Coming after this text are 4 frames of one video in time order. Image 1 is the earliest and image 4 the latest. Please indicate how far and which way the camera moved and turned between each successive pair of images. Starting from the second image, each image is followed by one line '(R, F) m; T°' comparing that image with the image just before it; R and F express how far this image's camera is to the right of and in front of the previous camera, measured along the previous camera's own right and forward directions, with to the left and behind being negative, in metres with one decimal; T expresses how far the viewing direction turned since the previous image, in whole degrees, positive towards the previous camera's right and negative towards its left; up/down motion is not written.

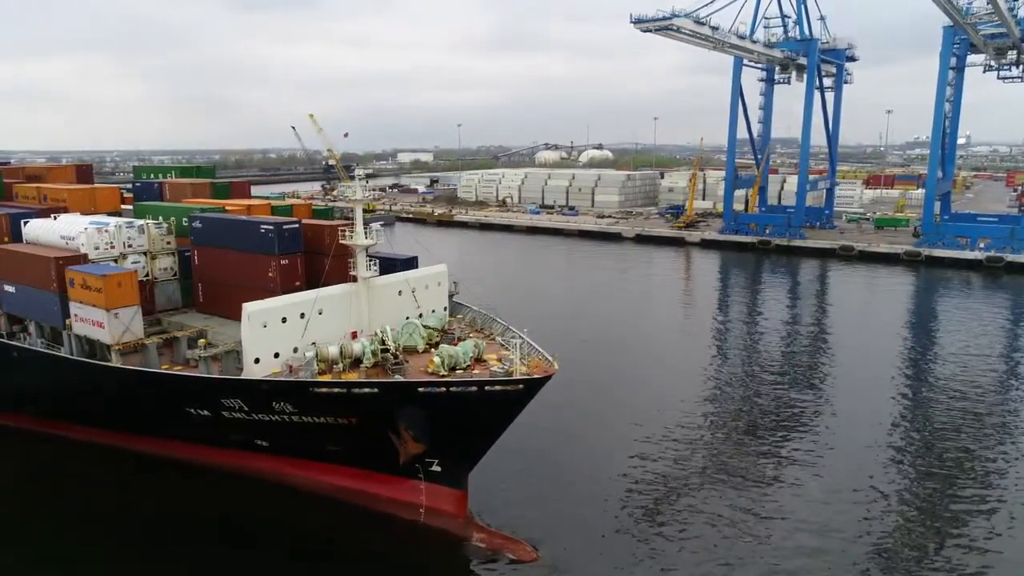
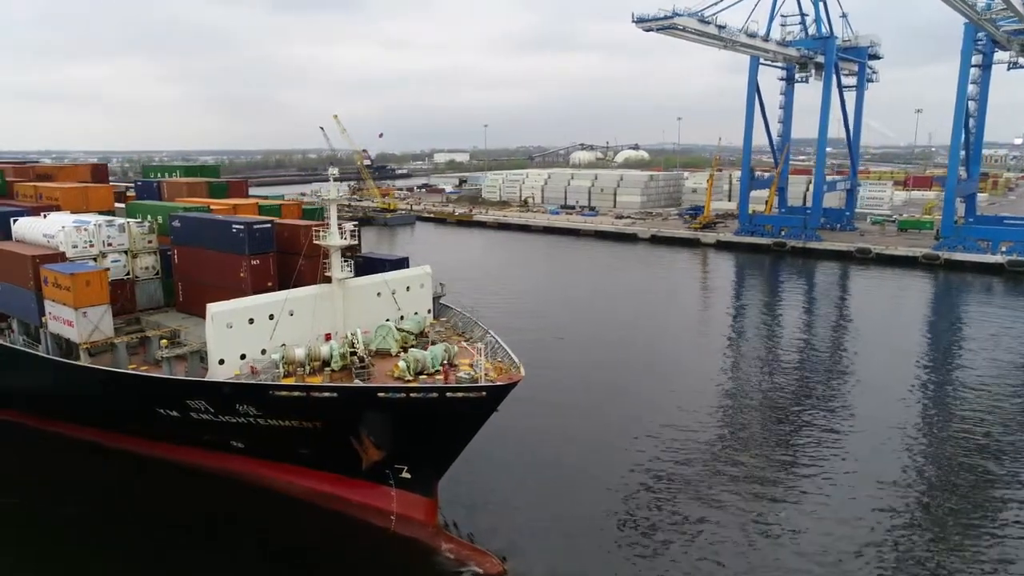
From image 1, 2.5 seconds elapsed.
(+0.7, +0.3) m; -2°
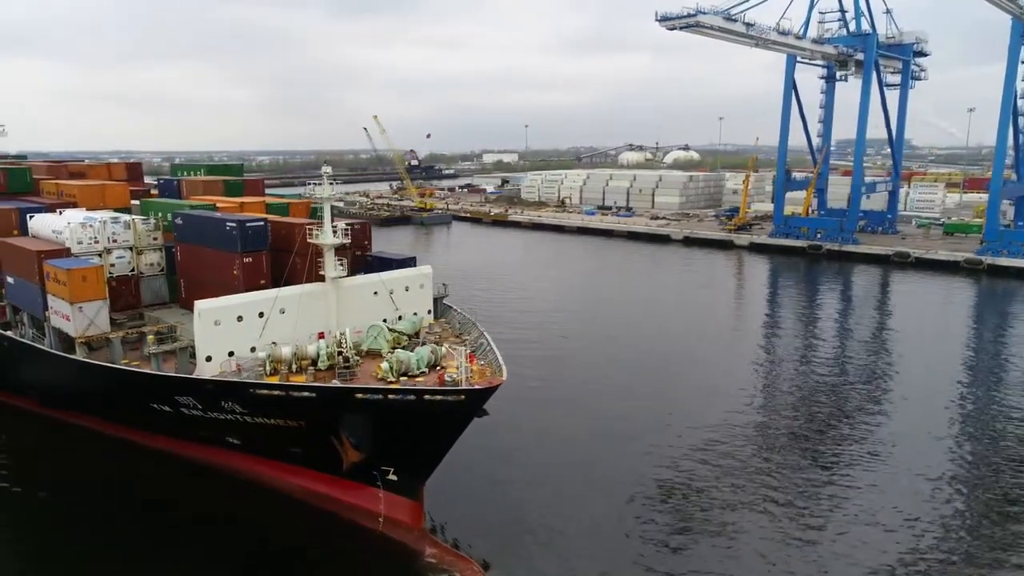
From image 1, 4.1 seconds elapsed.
(+0.7, +0.2) m; -3°
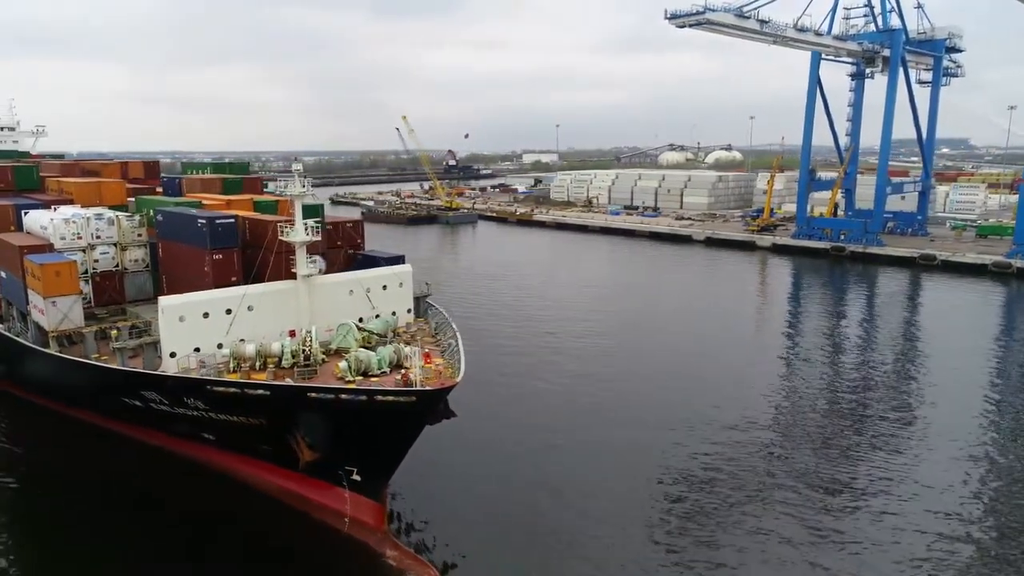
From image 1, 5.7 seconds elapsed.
(+0.9, +0.2) m; -3°
